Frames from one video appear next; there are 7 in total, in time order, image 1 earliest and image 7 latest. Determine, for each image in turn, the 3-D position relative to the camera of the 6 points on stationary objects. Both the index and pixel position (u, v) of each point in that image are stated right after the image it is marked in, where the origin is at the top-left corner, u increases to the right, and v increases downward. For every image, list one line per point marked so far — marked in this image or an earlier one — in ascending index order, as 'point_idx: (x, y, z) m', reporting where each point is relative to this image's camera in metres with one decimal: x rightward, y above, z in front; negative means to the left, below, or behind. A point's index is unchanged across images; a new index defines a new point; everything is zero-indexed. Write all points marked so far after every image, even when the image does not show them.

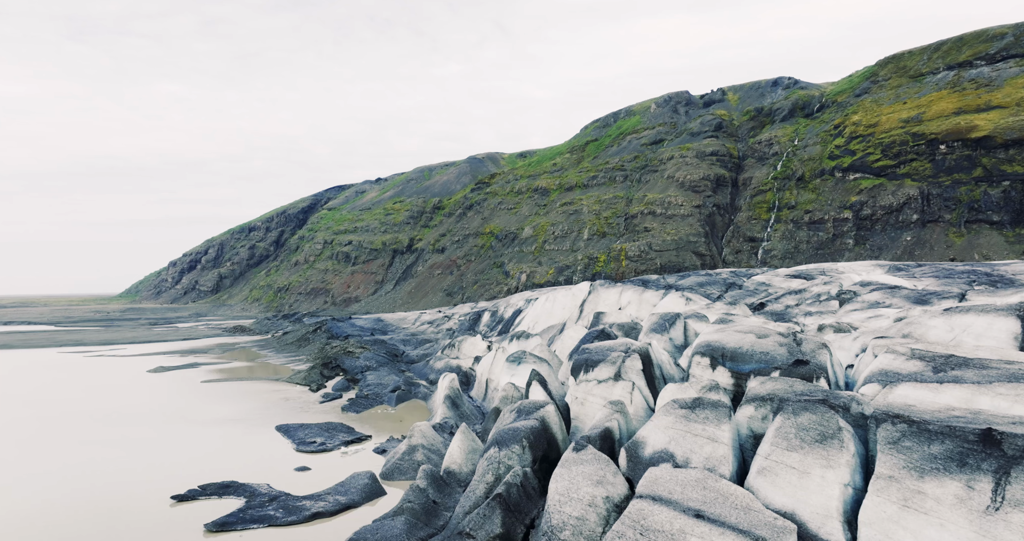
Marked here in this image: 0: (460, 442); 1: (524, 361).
0: (-1.2, -4.0, +13.5) m
1: (+0.4, -2.6, +16.9) m
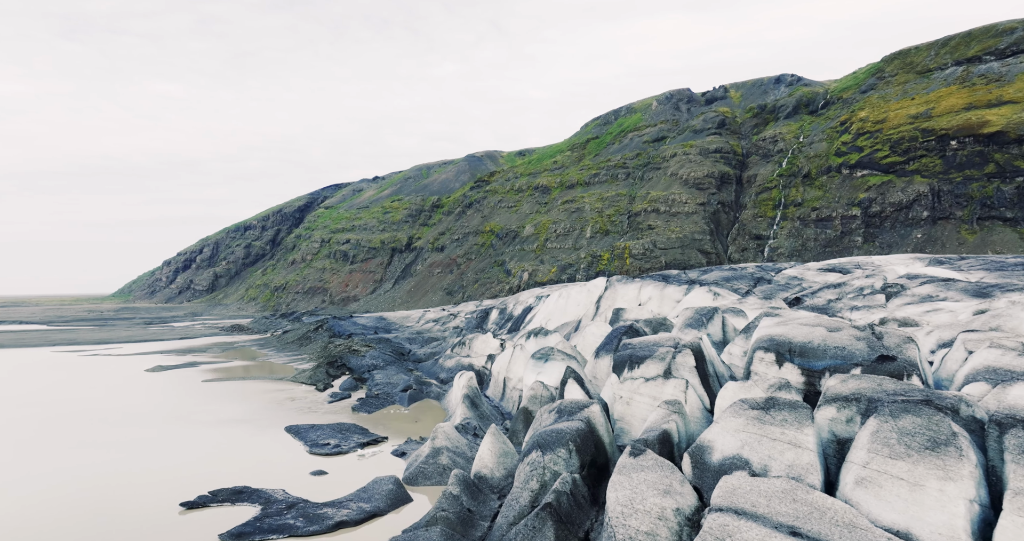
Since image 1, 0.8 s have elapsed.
0: (-0.5, -3.8, +12.6) m
1: (+1.1, -2.4, +16.0) m
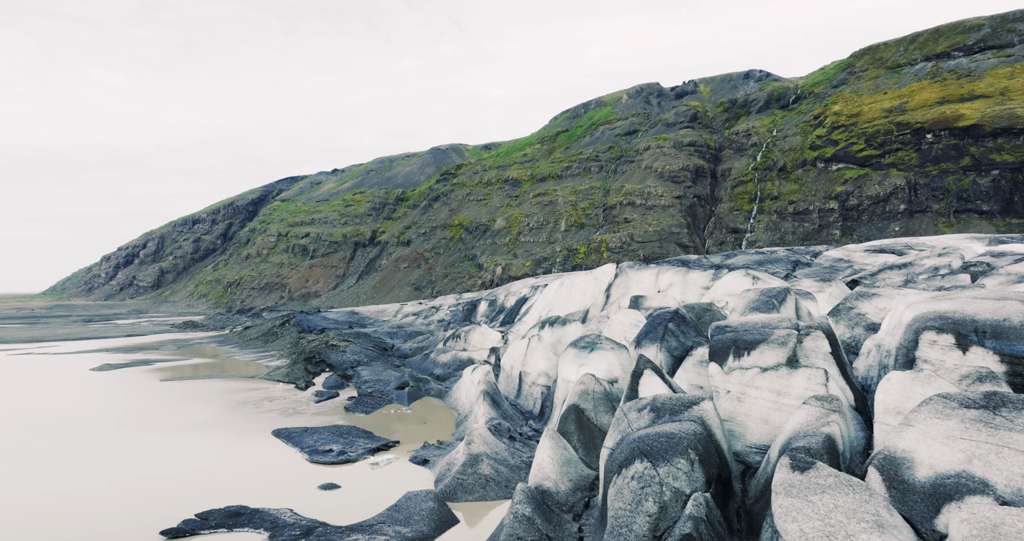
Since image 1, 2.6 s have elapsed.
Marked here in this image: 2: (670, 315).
0: (+0.7, -3.3, +10.4) m
1: (+2.1, -1.9, +14.0) m
2: (+4.3, -1.2, +15.6) m
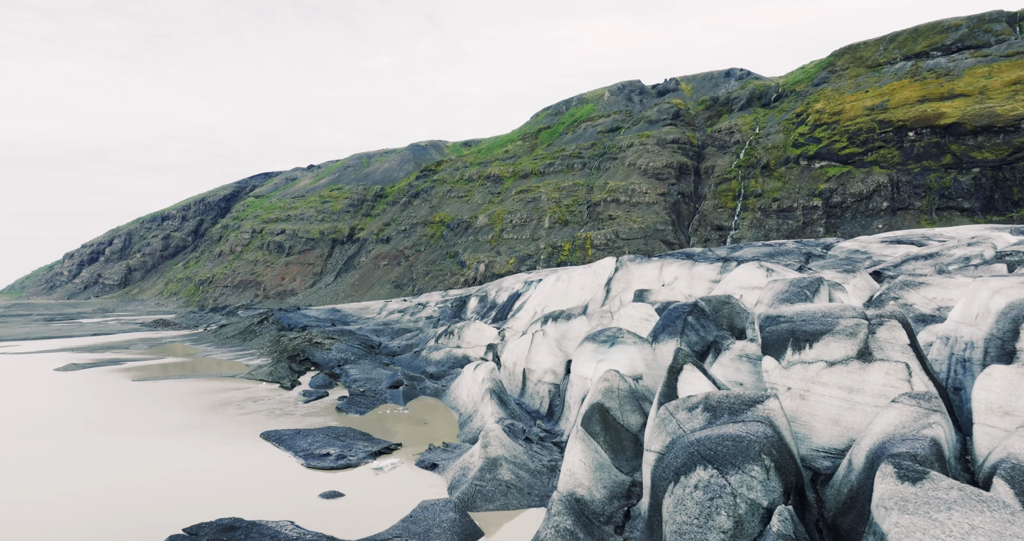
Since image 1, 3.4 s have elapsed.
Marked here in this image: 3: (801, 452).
0: (+1.2, -3.0, +9.5) m
1: (+2.4, -1.6, +13.1) m
2: (+4.5, -1.0, +14.8) m
3: (+3.8, -2.4, +7.7) m
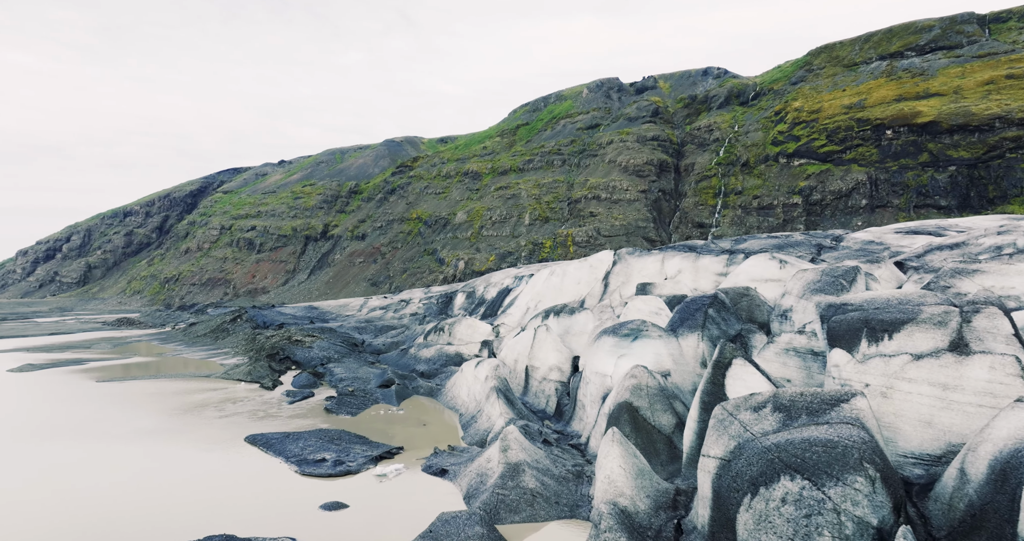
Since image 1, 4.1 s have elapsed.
0: (+1.6, -2.8, +8.5) m
1: (+2.7, -1.4, +12.2) m
2: (+4.8, -0.7, +14.0) m
3: (+4.4, -2.2, +6.9) m
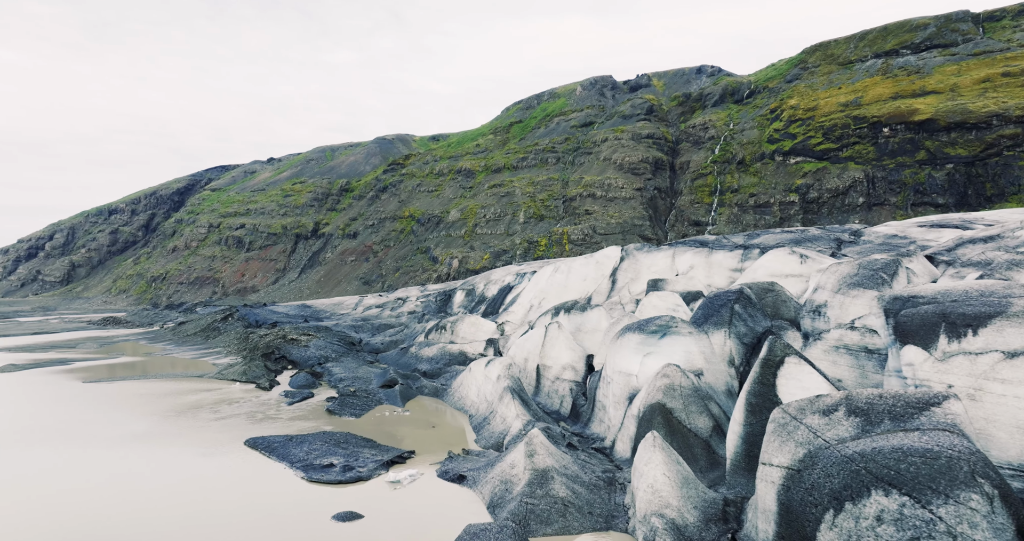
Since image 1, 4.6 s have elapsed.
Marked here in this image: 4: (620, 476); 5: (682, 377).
0: (+2.1, -2.7, +7.9) m
1: (+3.1, -1.2, +11.5) m
2: (+5.2, -0.6, +13.4) m
3: (+4.9, -2.1, +6.3) m
4: (+1.8, -3.5, +9.9) m
5: (+3.0, -1.9, +10.3) m
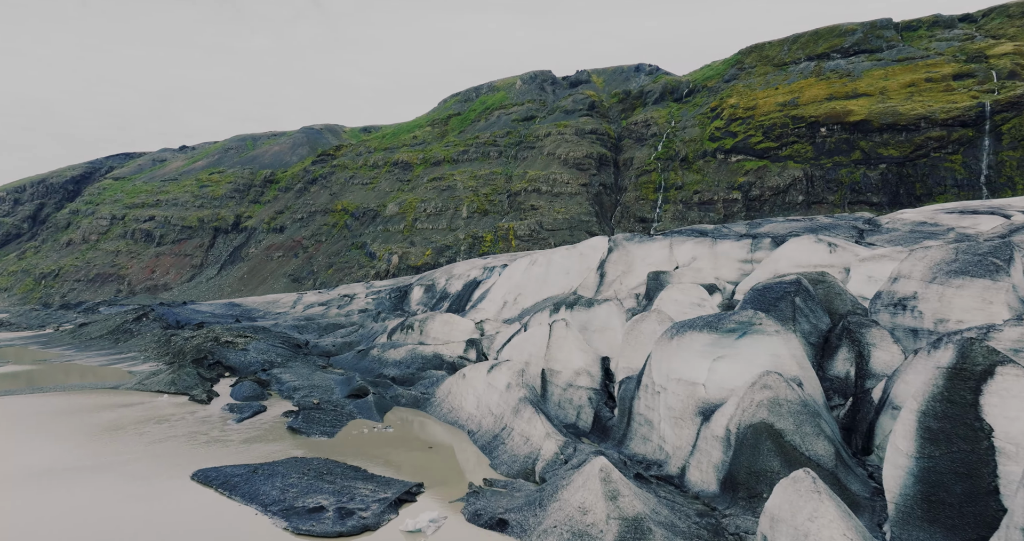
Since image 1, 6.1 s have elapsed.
0: (+3.3, -2.5, +5.8) m
1: (+3.9, -1.0, +9.5) m
2: (+5.7, -0.3, +11.6) m
3: (+6.2, -1.9, +4.5) m
4: (+2.8, -3.3, +7.7) m
5: (+3.9, -1.7, +8.2) m
